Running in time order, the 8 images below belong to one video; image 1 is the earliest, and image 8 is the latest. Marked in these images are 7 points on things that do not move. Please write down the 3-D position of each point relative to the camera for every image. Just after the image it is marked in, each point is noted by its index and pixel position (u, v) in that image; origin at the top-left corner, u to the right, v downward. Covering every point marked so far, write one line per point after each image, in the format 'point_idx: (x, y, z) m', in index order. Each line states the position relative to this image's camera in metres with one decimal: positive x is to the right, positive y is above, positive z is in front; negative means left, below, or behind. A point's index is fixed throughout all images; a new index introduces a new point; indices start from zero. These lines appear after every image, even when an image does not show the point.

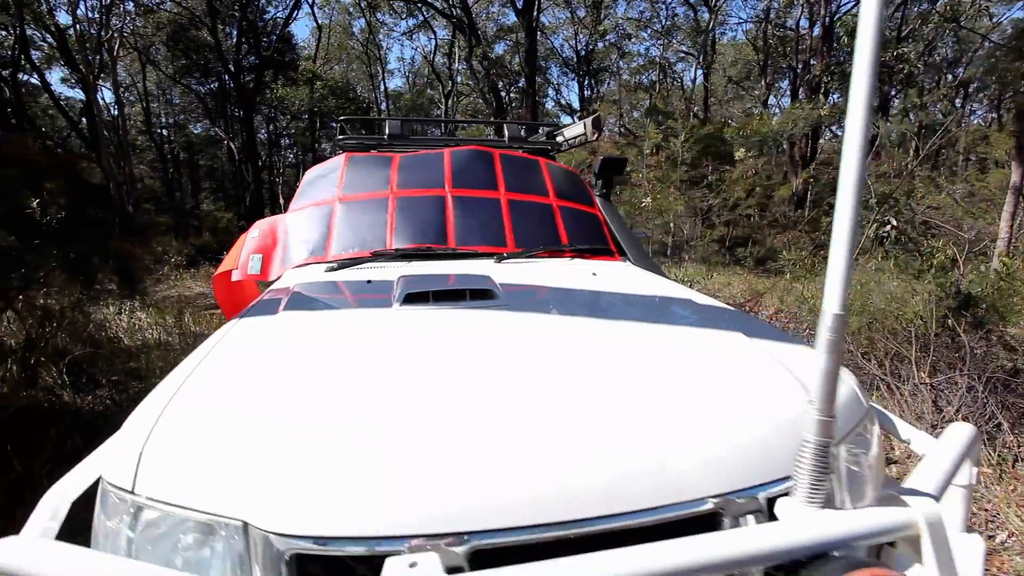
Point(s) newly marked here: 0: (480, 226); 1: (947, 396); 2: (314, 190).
0: (-0.2, +0.3, +2.6) m
1: (+3.3, -0.8, +3.6) m
2: (-1.2, +0.6, +2.9) m
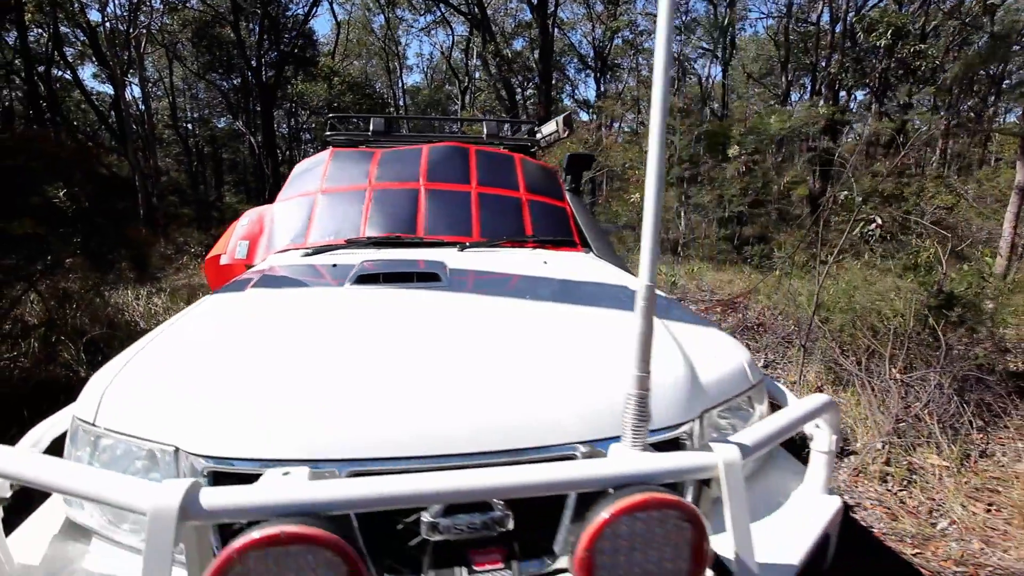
0: (-0.4, +0.4, +2.8) m
1: (+3.1, -0.8, +3.6) m
2: (-1.4, +0.7, +3.1) m
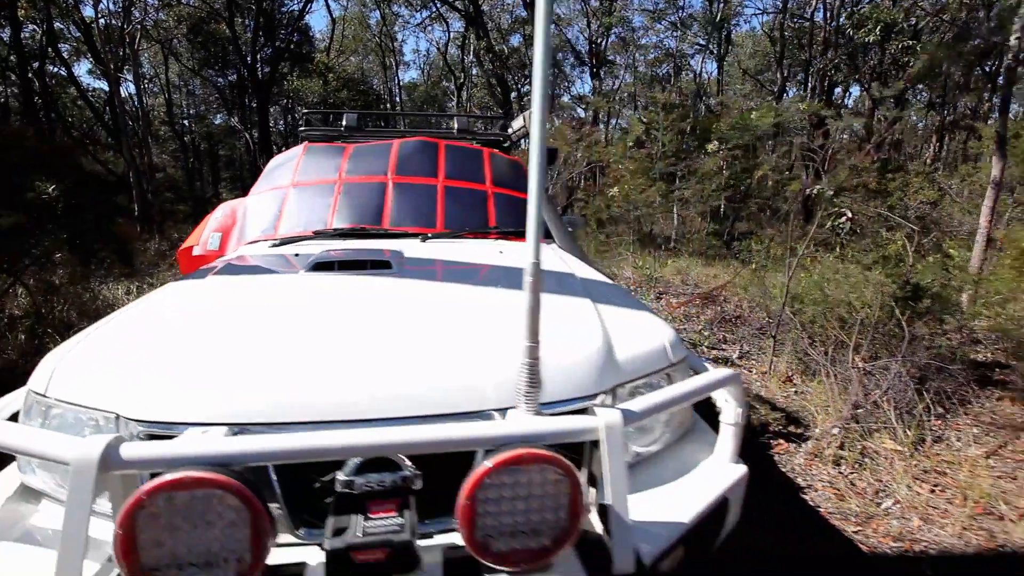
0: (-0.6, +0.5, +2.9) m
1: (+2.9, -0.7, +3.7) m
2: (-1.6, +0.8, +3.2) m
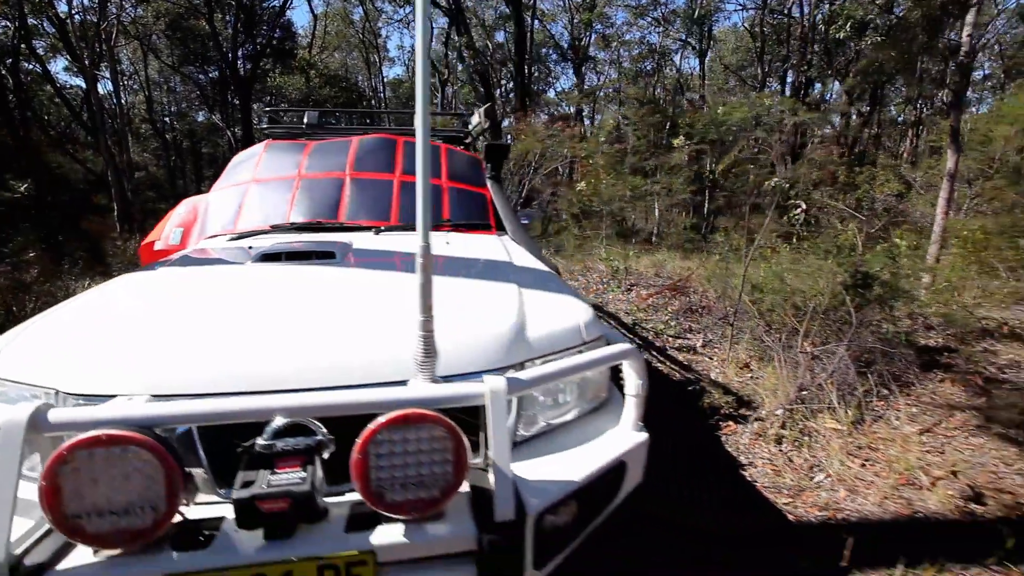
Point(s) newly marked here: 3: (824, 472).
0: (-0.9, +0.5, +3.0) m
1: (+2.6, -0.6, +3.9) m
2: (-1.9, +0.8, +3.2) m
3: (+1.9, -1.1, +2.9) m
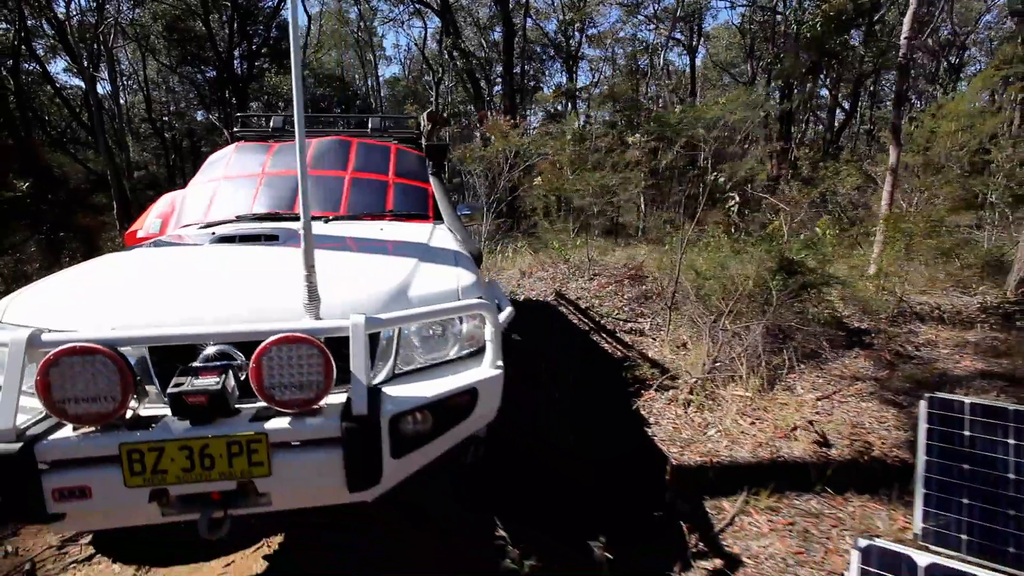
0: (-1.4, +0.7, +3.4) m
1: (+2.1, -0.5, +4.4) m
2: (-2.4, +0.9, +3.7) m
3: (+1.5, -1.0, +3.4) m
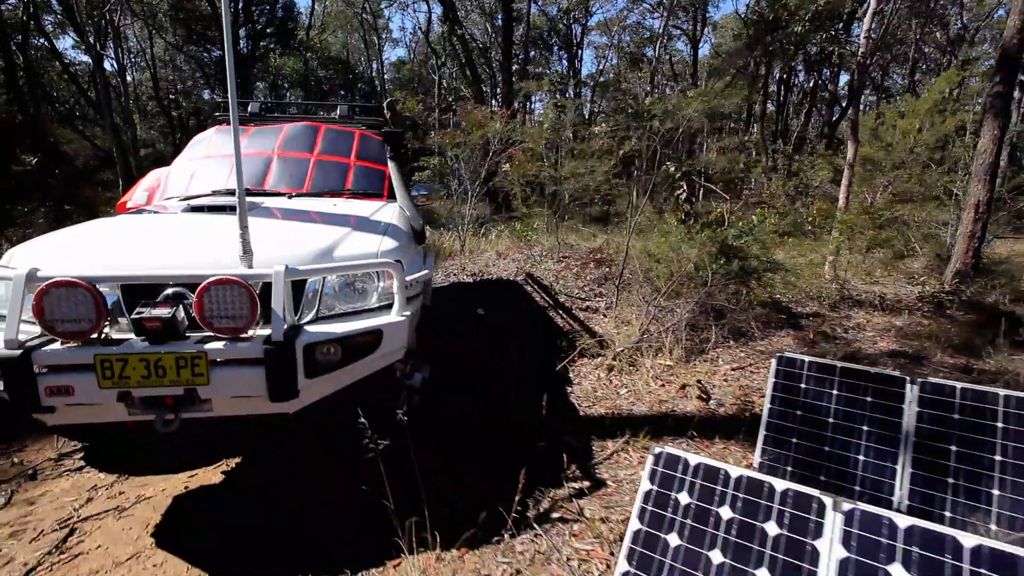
0: (-1.8, +0.9, +3.9) m
1: (+1.7, -0.3, +4.8) m
2: (-2.8, +1.2, +4.2) m
3: (+1.0, -0.8, +3.8) m
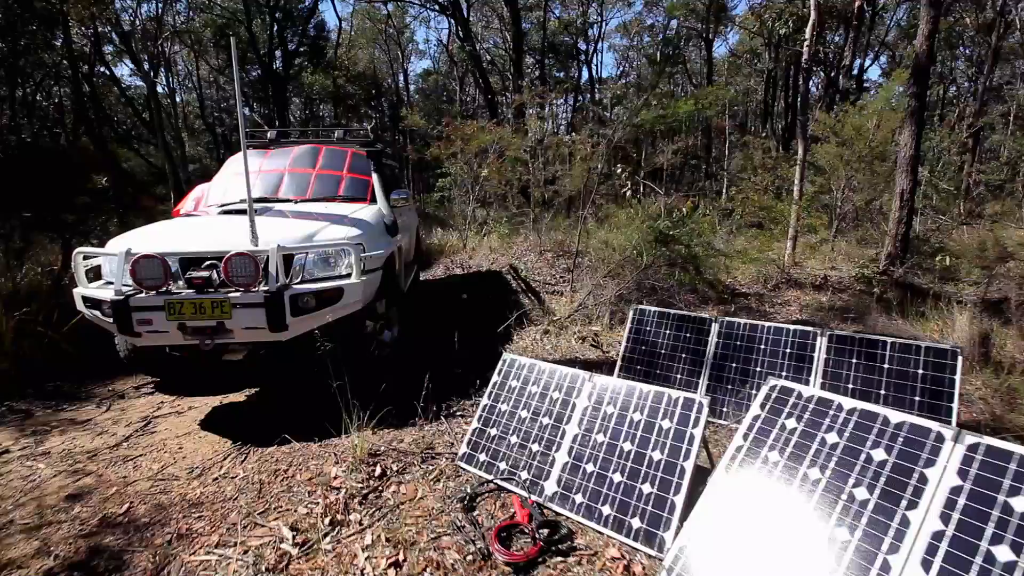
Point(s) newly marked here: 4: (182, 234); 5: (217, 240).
0: (-2.4, +1.1, +5.2) m
1: (+1.2, -0.1, +5.8) m
2: (-3.4, +1.4, +5.5) m
3: (+0.4, -0.6, +4.9) m
4: (-2.6, +0.4, +3.6) m
5: (-2.2, +0.4, +3.4) m
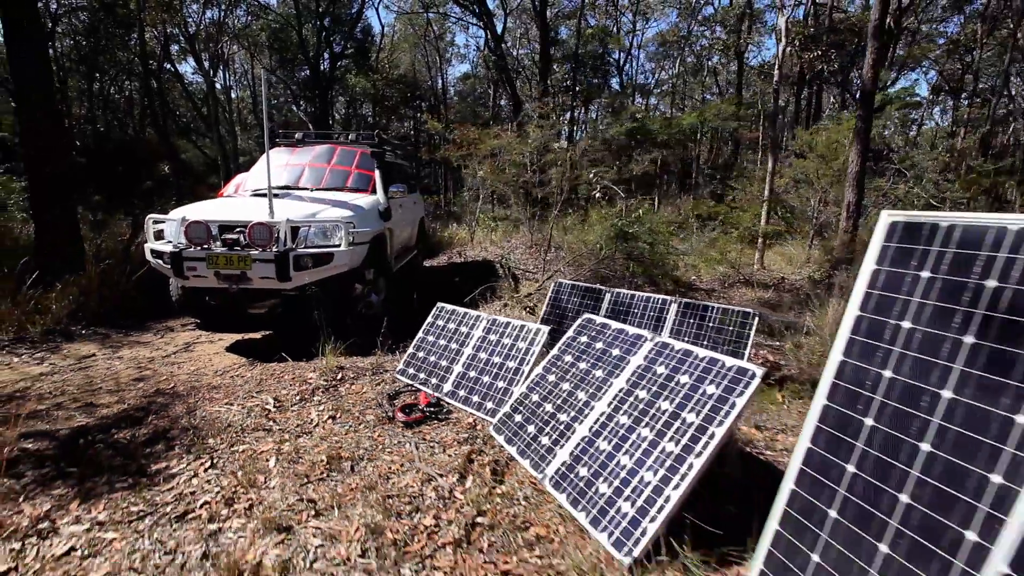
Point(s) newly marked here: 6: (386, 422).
0: (-2.7, +1.5, +6.5) m
1: (+0.8, +0.2, +6.9) m
2: (-3.7, +1.8, +6.9) m
3: (-0.1, -0.3, +6.0) m
4: (-3.1, +0.8, +4.9) m
5: (-2.8, +0.8, +4.7) m
6: (-0.9, -0.9, +3.2) m
